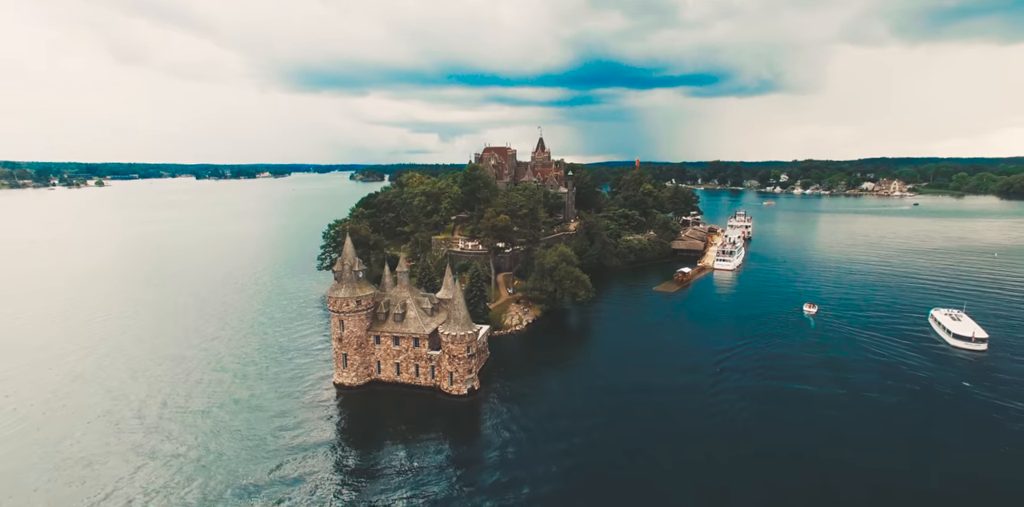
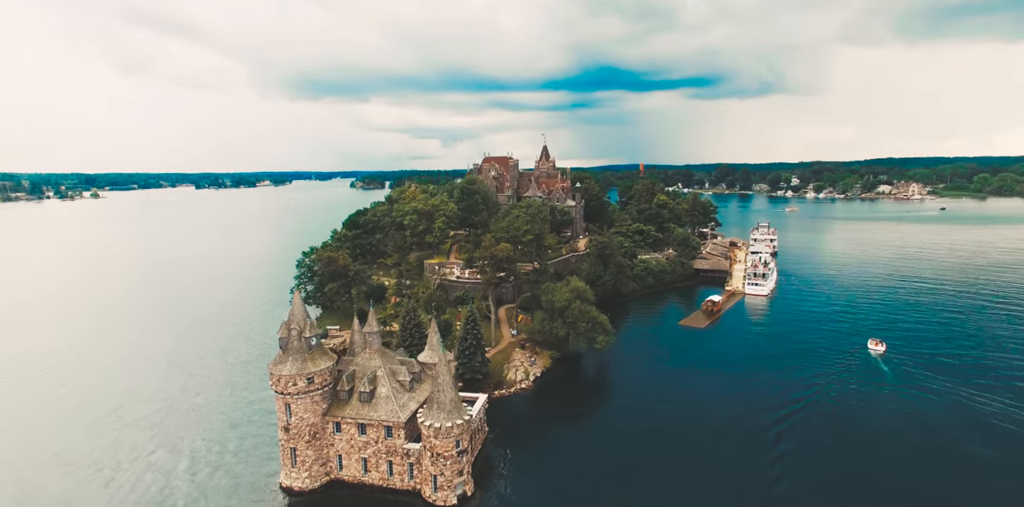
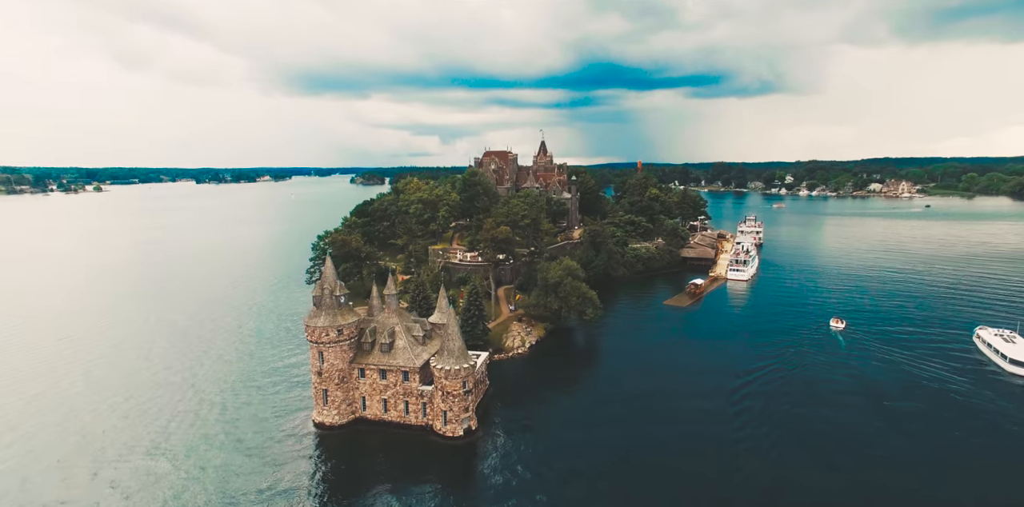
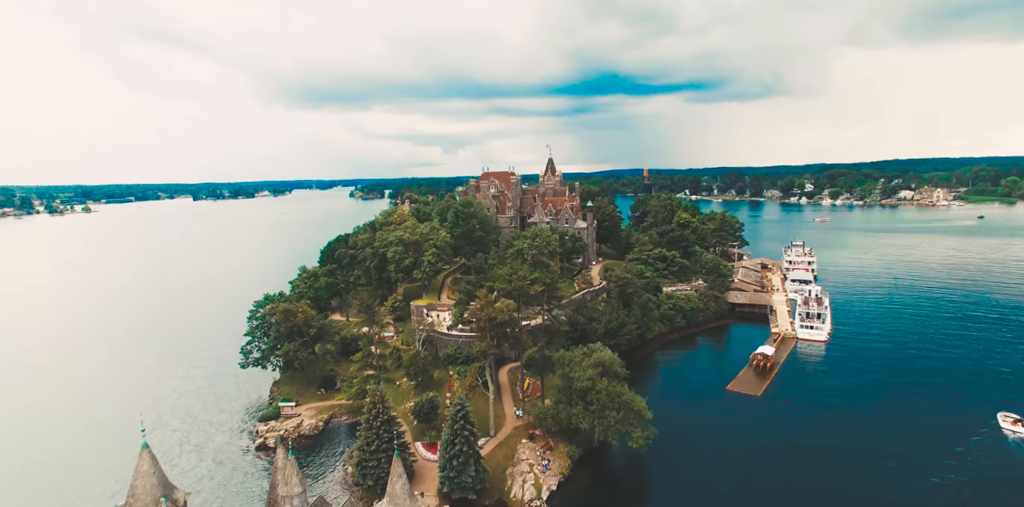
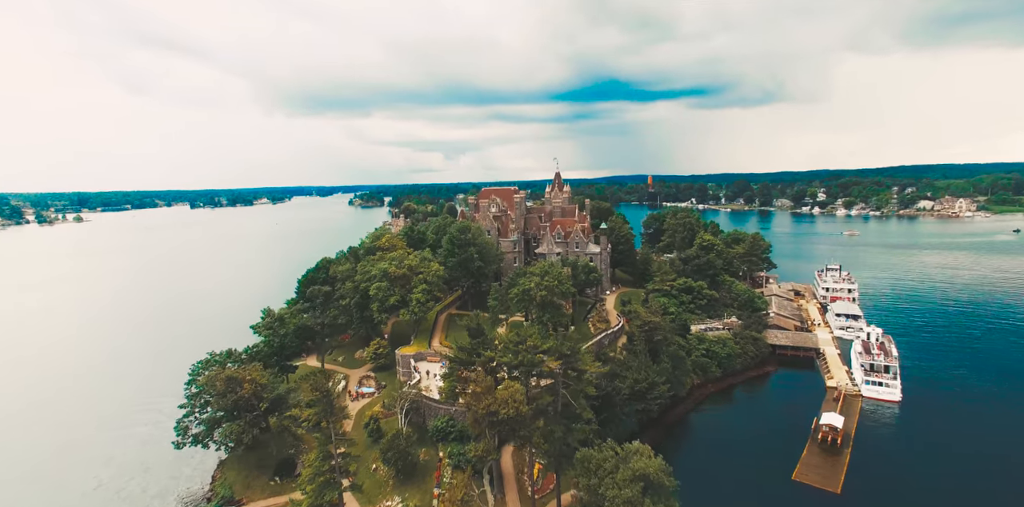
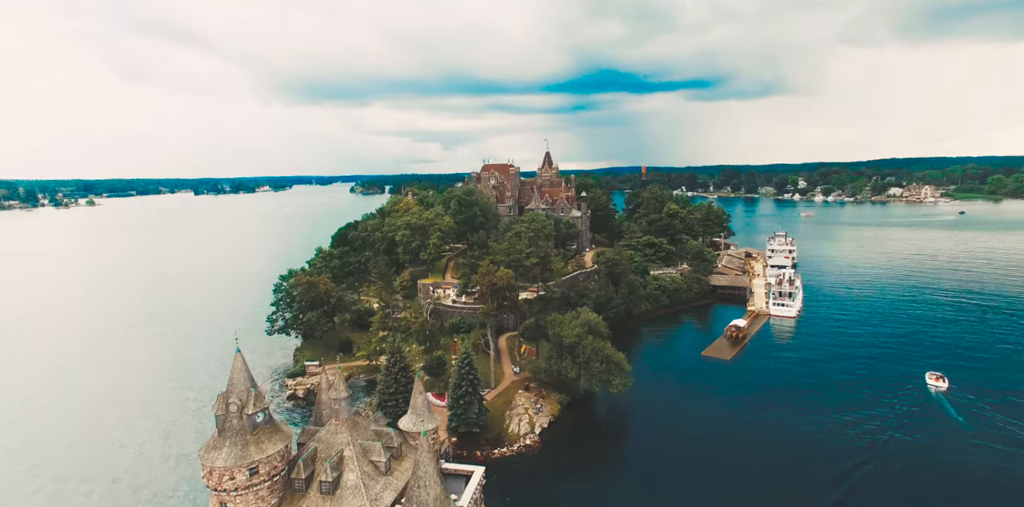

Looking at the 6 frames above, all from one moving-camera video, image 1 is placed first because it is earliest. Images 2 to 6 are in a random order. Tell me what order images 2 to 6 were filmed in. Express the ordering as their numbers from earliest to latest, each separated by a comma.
3, 2, 6, 4, 5
